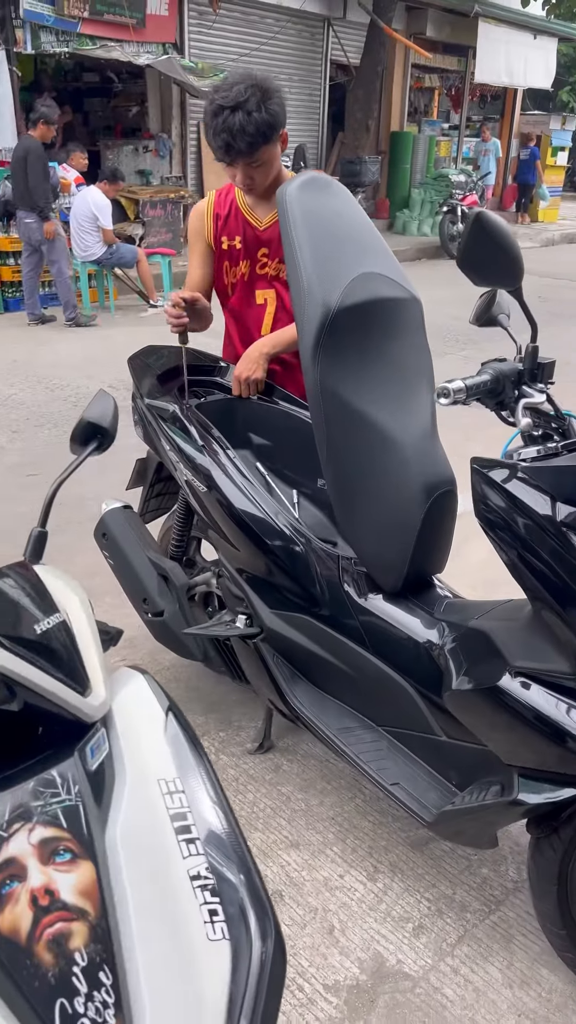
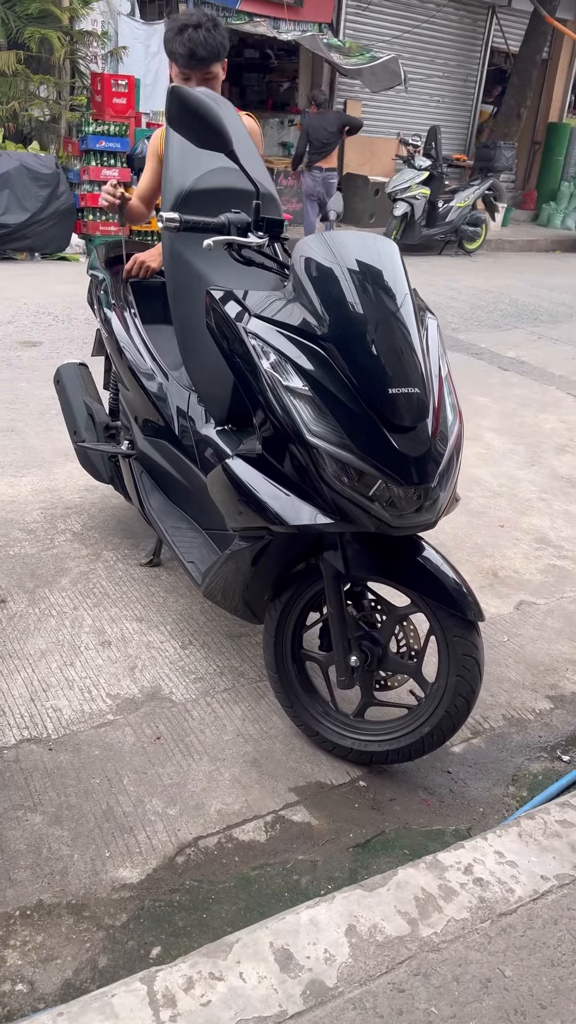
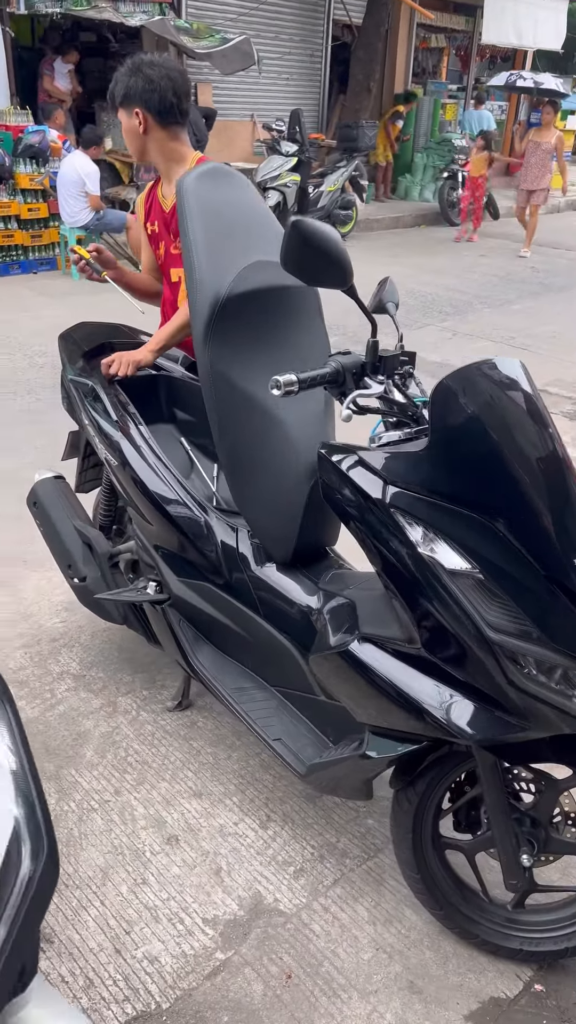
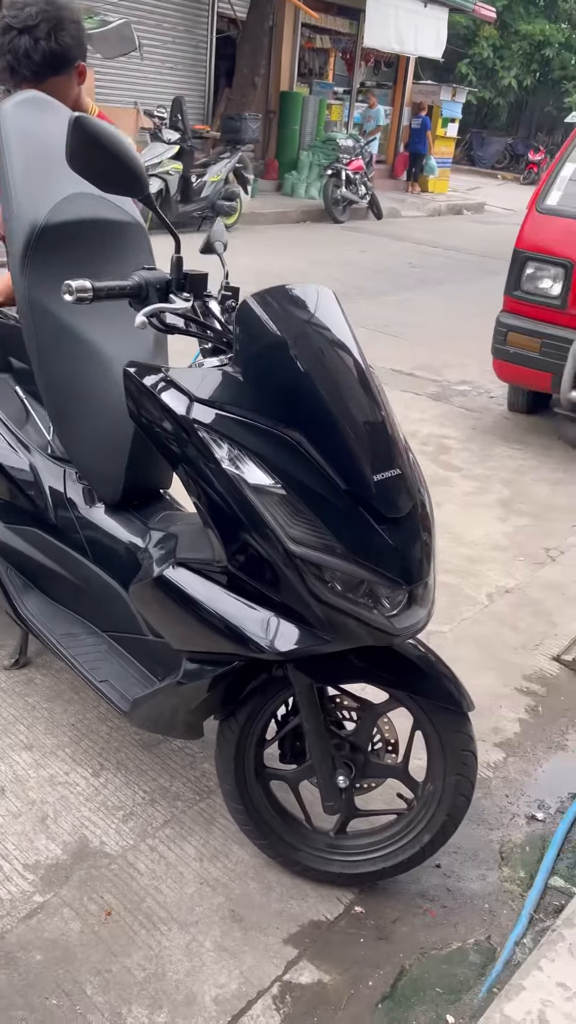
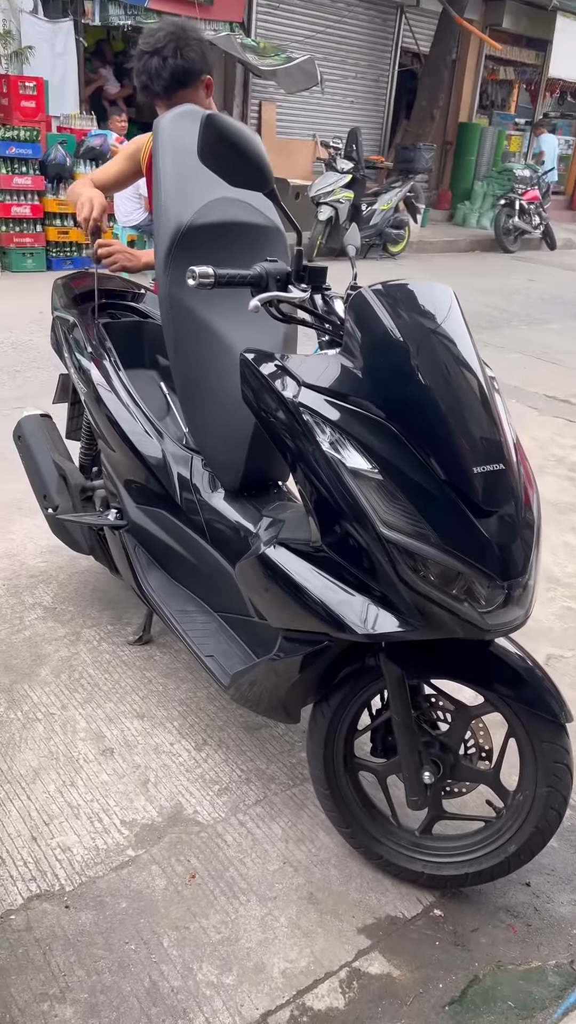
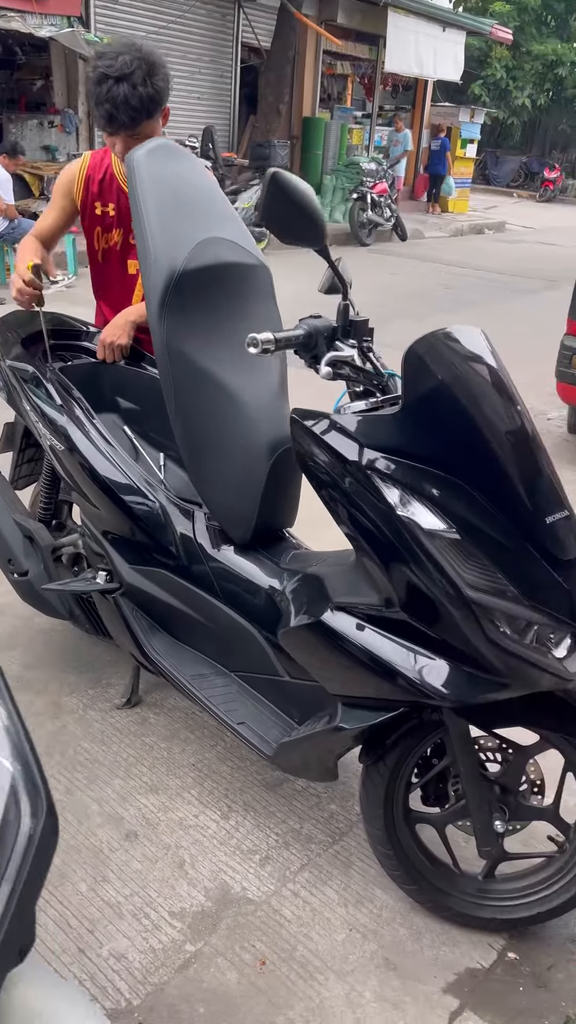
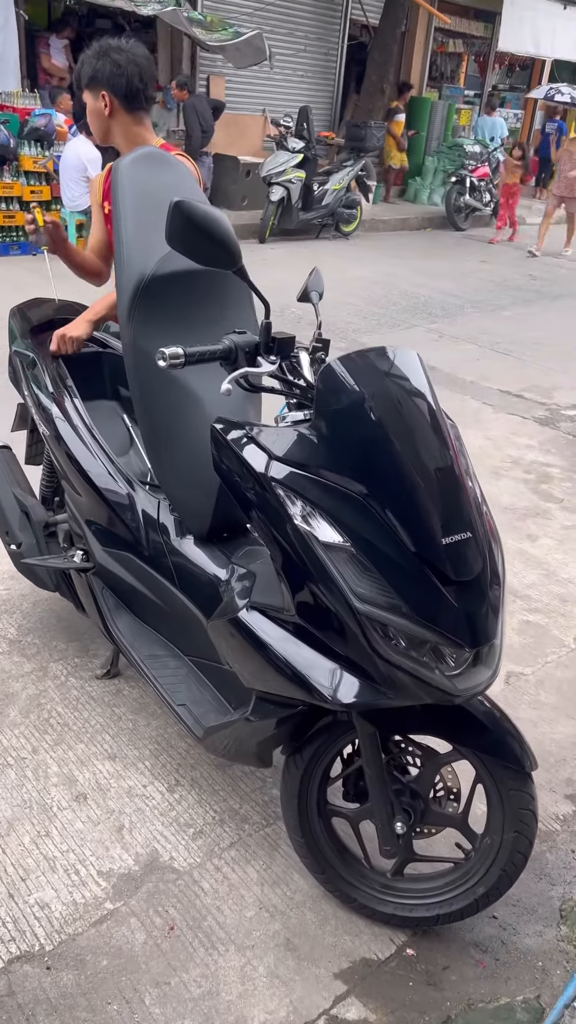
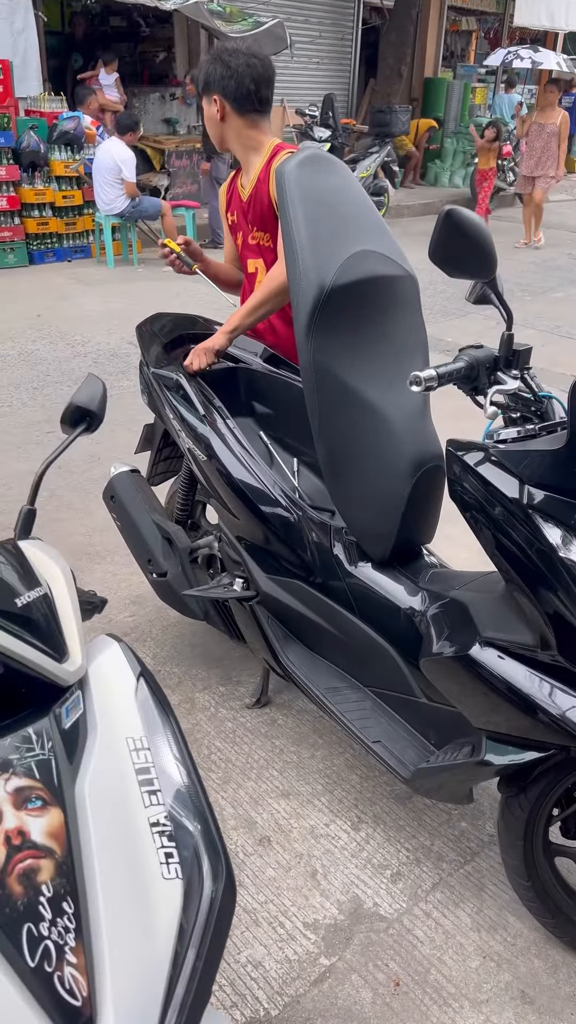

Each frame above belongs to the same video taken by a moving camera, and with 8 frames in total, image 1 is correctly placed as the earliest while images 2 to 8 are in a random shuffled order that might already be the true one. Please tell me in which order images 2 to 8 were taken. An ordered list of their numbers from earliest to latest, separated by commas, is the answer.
6, 4, 5, 2, 7, 3, 8
